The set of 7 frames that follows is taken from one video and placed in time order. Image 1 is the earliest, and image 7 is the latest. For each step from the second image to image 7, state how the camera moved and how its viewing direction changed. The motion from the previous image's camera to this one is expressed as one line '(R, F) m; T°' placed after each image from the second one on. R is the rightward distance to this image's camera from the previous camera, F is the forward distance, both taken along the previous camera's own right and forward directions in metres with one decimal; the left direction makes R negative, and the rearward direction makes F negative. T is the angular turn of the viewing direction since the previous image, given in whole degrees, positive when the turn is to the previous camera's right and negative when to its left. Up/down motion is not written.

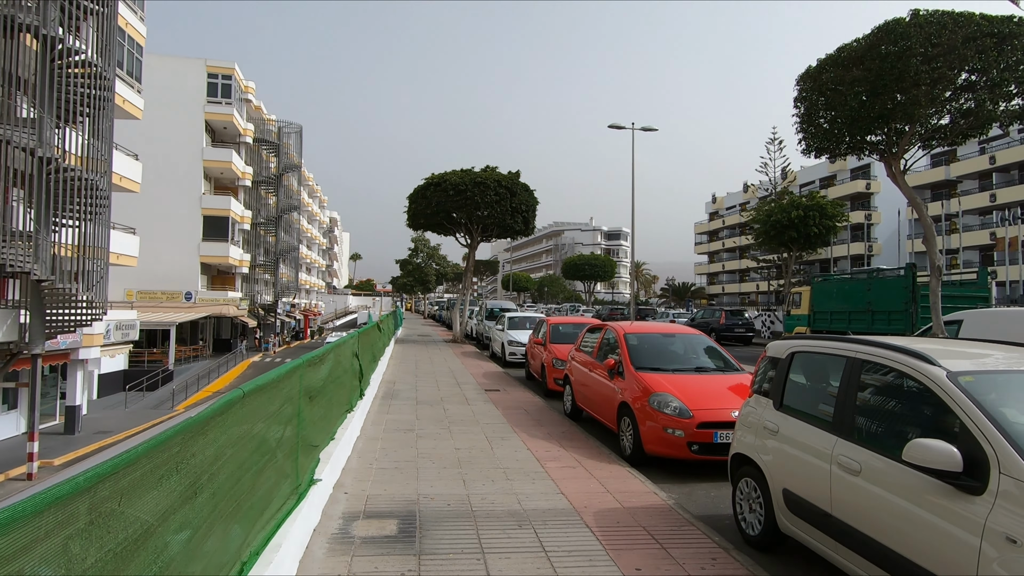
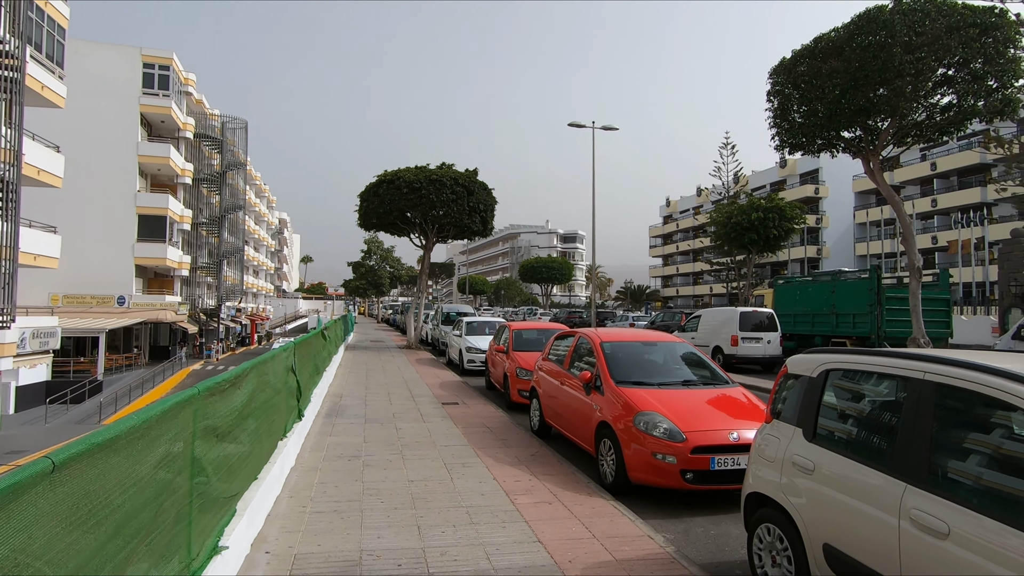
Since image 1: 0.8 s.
(-0.1, +1.0) m; +4°
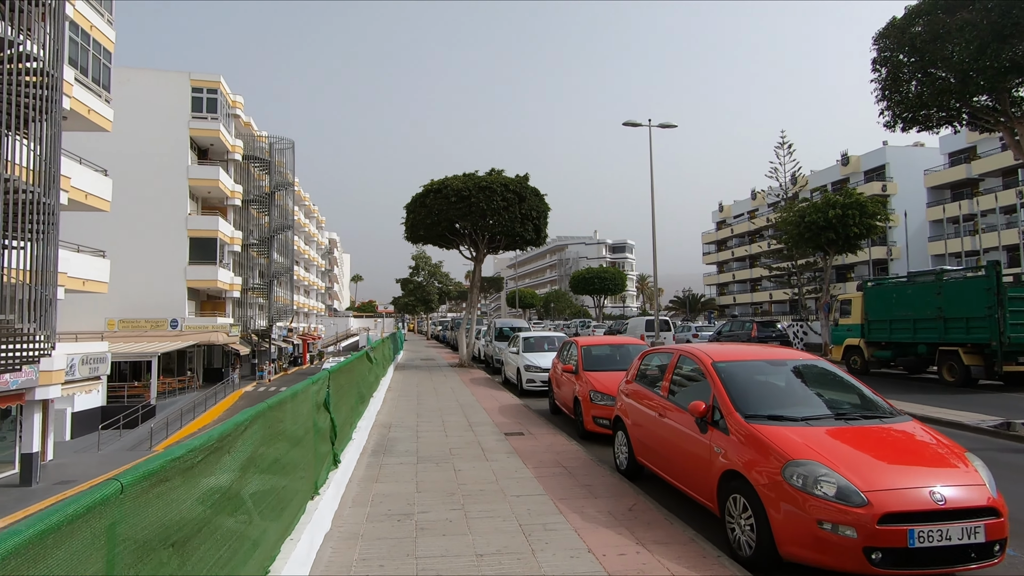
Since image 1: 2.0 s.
(-0.3, +1.4) m; -4°
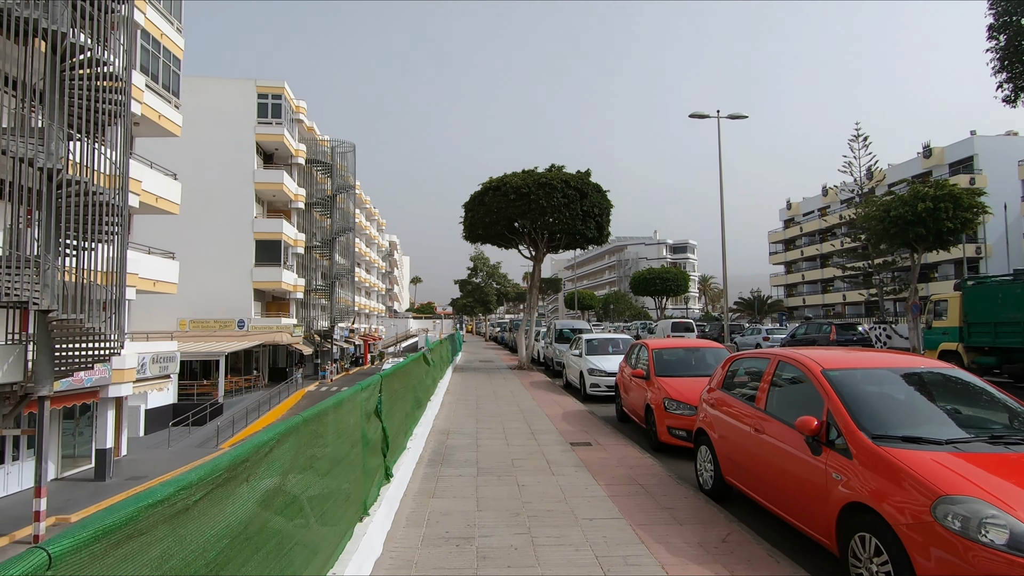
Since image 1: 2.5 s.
(-0.1, +0.6) m; -5°
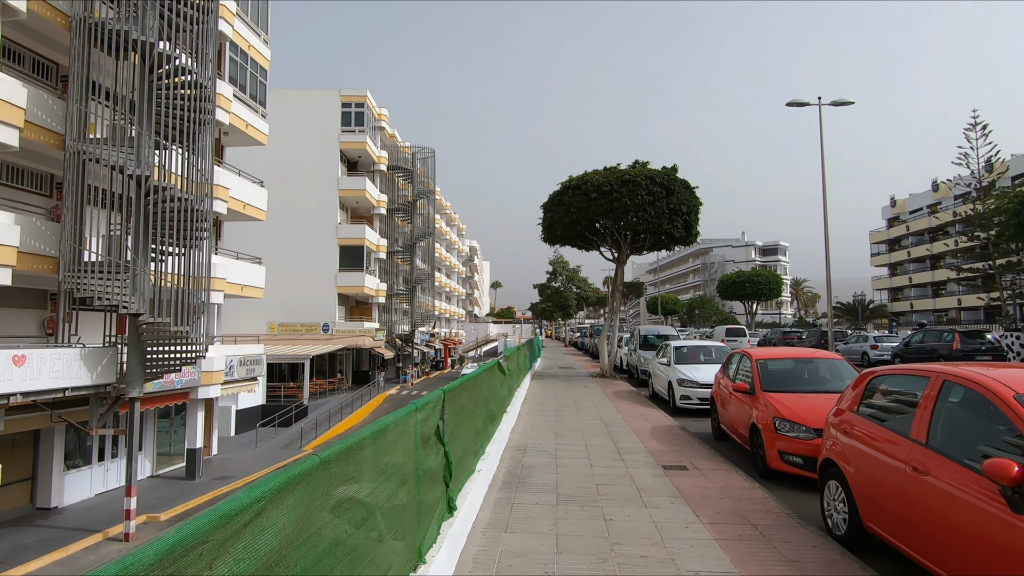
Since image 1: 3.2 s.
(0.0, +0.8) m; -7°
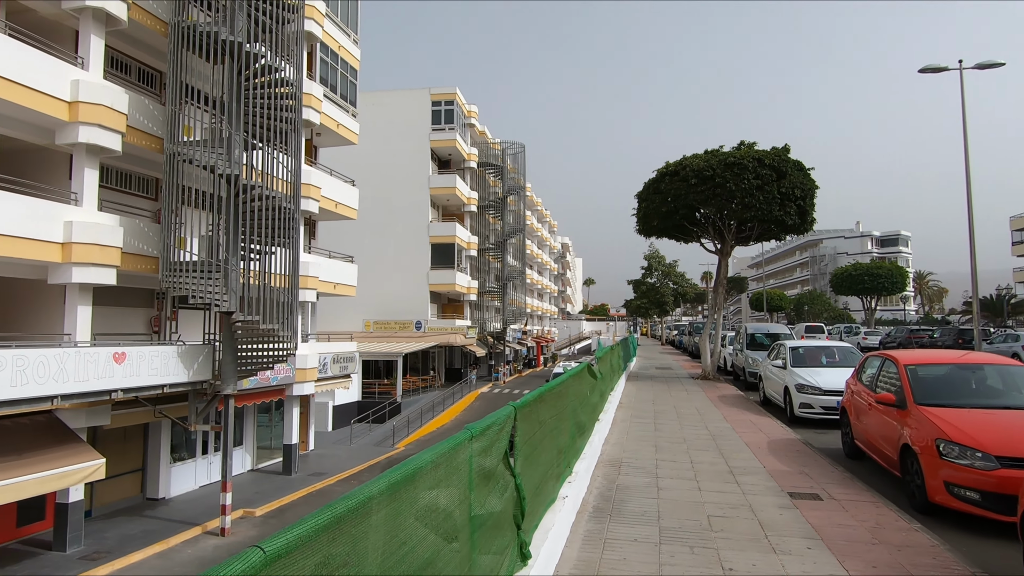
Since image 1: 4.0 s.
(0.0, +0.9) m; -9°
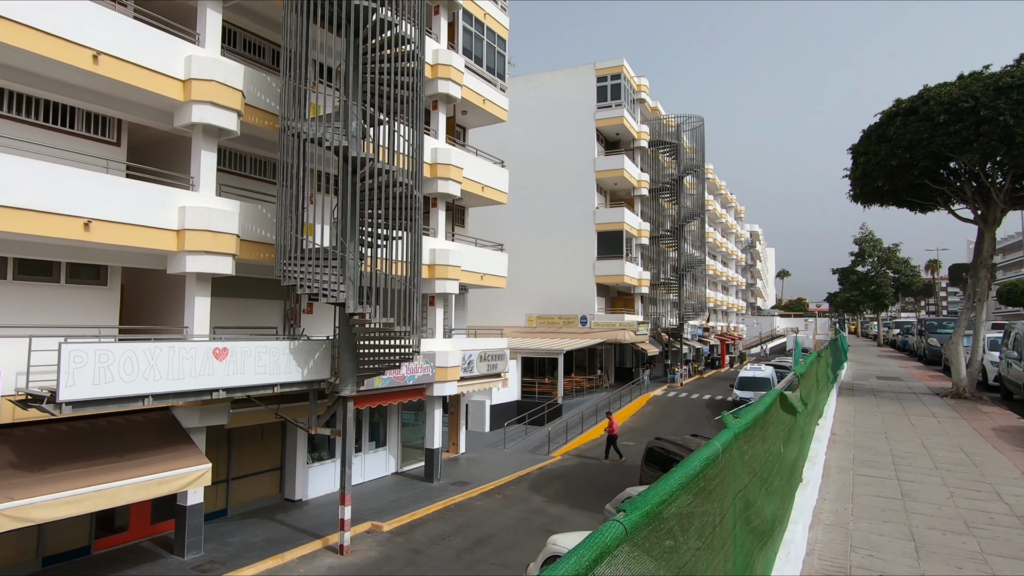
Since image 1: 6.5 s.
(+0.4, +2.9) m; -17°
